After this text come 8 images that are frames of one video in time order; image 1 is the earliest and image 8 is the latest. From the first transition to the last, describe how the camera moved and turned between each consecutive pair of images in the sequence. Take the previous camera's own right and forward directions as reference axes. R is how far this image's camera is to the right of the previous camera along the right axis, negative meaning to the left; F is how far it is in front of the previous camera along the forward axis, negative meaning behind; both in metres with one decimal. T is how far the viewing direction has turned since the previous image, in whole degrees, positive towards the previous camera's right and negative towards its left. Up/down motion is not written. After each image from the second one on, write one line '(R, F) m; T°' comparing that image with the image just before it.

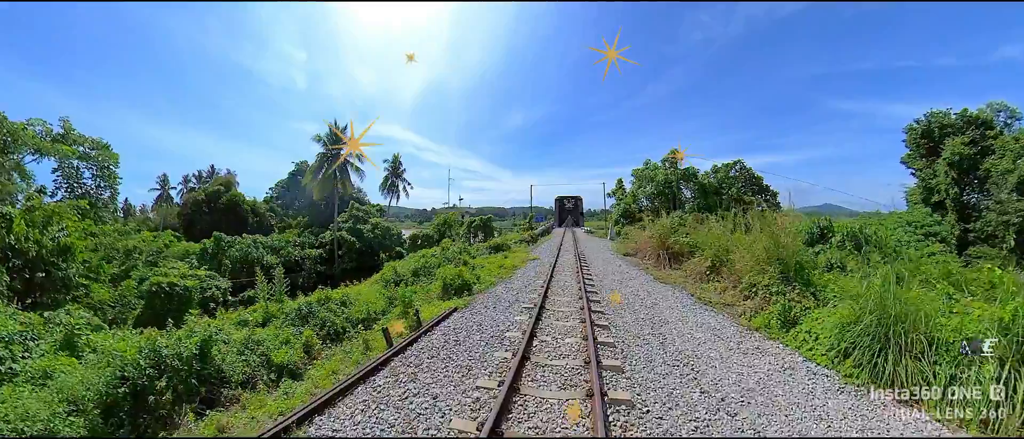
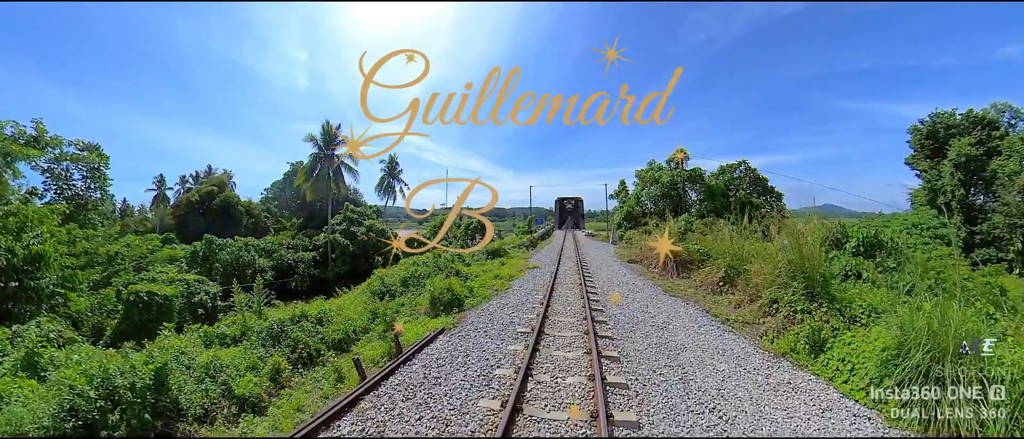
(+0.1, +0.5) m; 0°
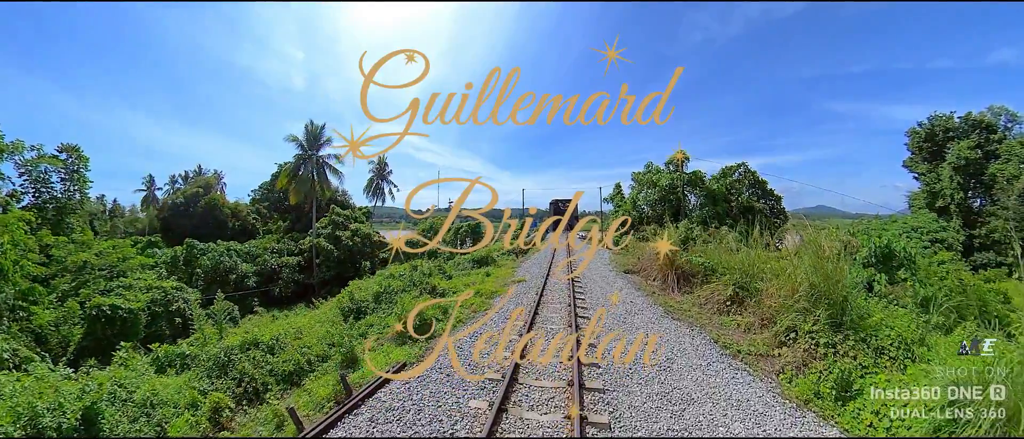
(+0.2, +0.7) m; 0°
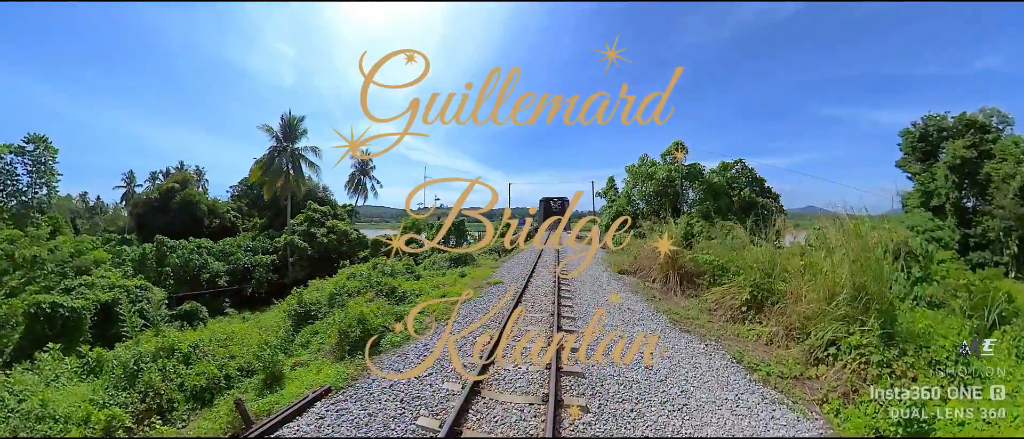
(+0.2, +0.9) m; +1°
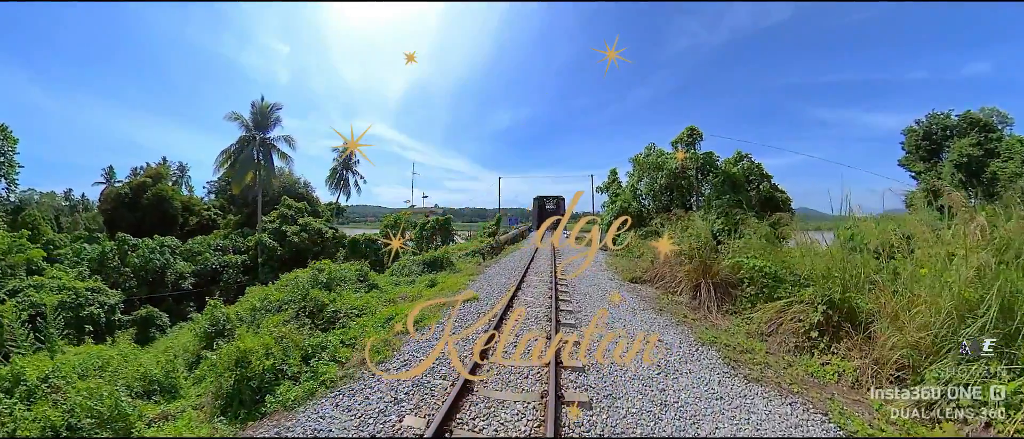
(+0.1, +1.4) m; +1°
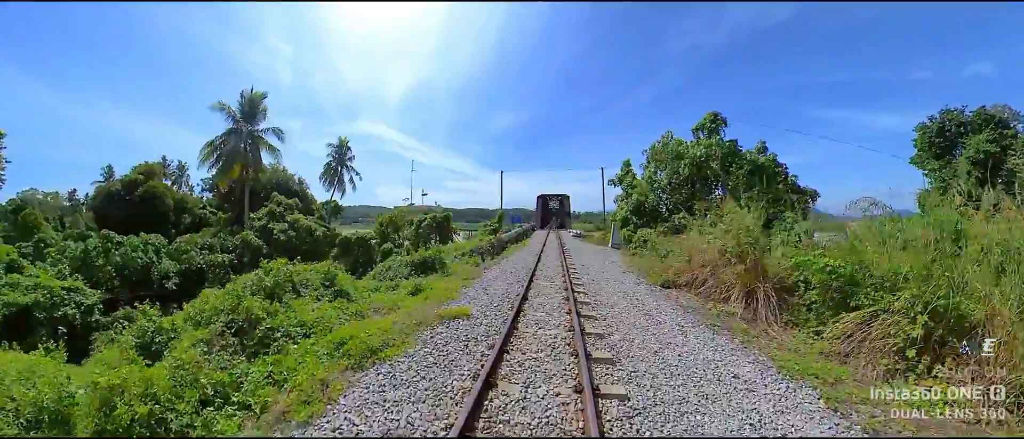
(0.0, +1.0) m; 0°
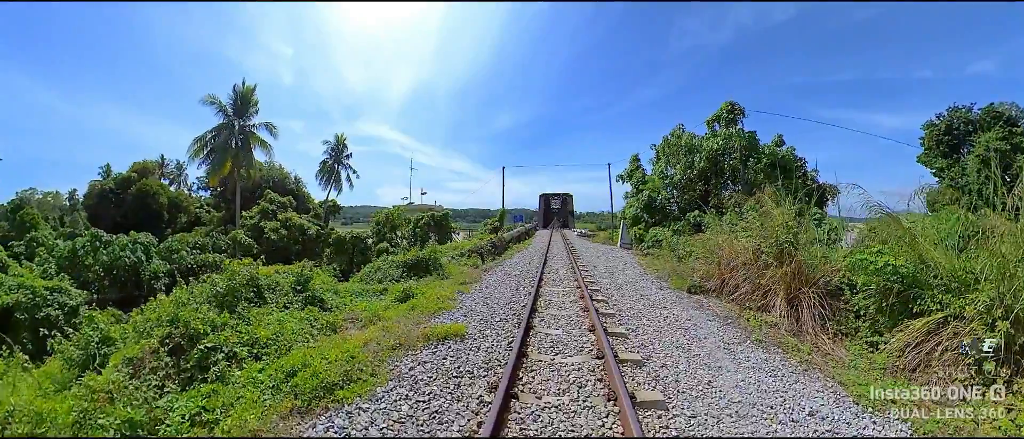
(0.0, +0.6) m; 0°
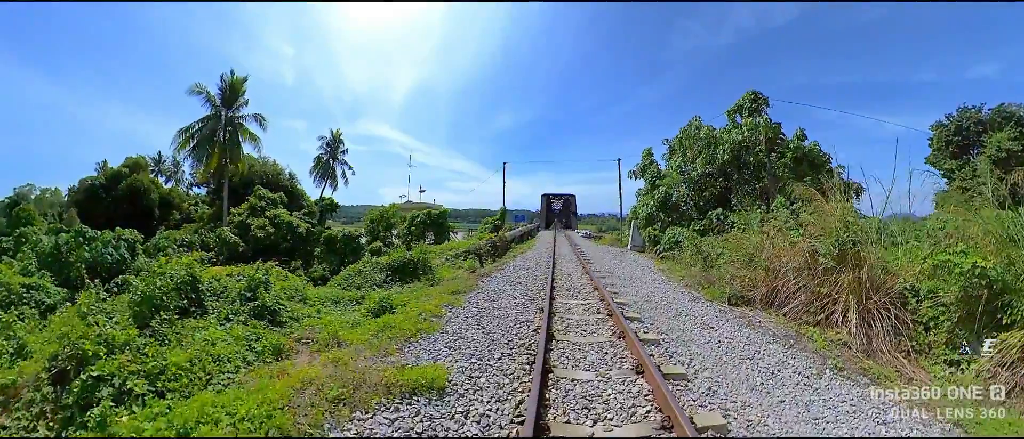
(0.0, +0.7) m; 0°
